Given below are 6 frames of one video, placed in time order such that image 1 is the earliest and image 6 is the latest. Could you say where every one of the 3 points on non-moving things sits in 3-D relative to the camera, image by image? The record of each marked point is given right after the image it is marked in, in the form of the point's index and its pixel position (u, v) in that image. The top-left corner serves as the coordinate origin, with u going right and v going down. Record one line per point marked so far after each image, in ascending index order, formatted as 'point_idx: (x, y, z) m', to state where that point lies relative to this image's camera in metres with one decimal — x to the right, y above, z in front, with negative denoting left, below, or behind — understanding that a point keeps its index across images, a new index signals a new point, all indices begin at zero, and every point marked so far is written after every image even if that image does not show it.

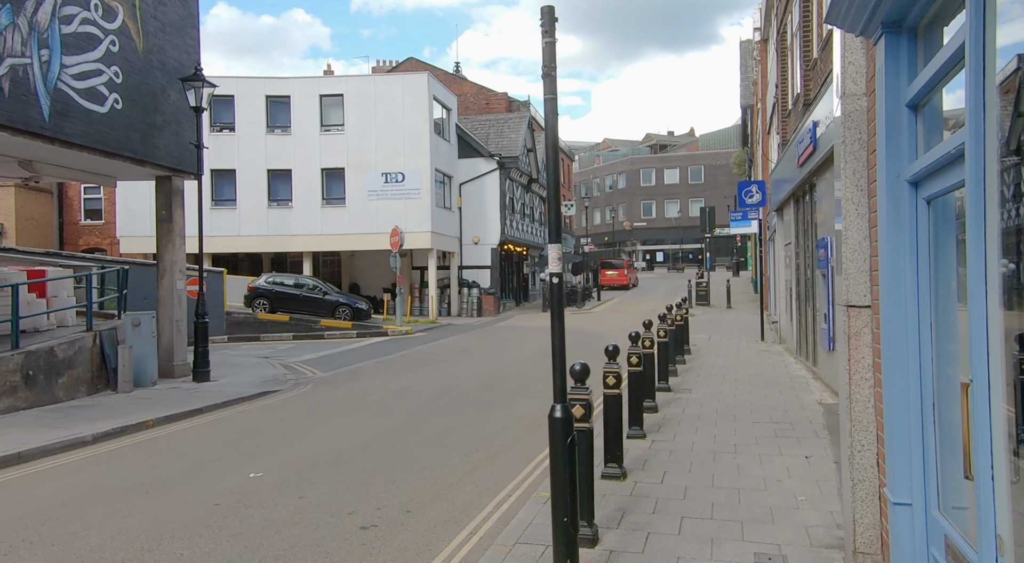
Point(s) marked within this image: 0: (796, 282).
0: (+5.2, 0.0, +14.3) m
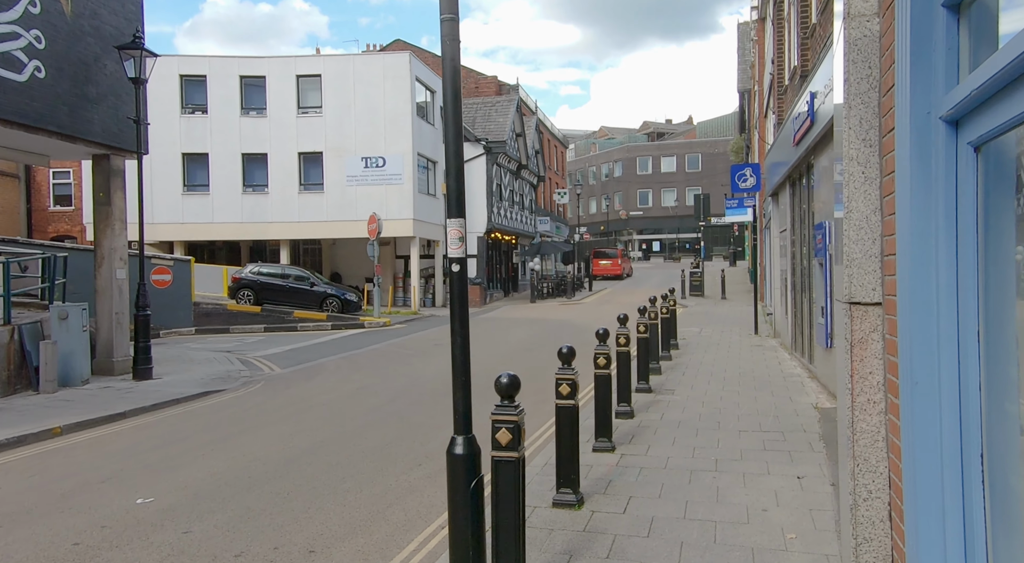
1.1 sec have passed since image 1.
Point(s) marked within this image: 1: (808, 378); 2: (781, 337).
0: (+4.8, +0.2, +13.2) m
1: (+4.0, -1.3, +10.5) m
2: (+5.1, -1.1, +14.7) m
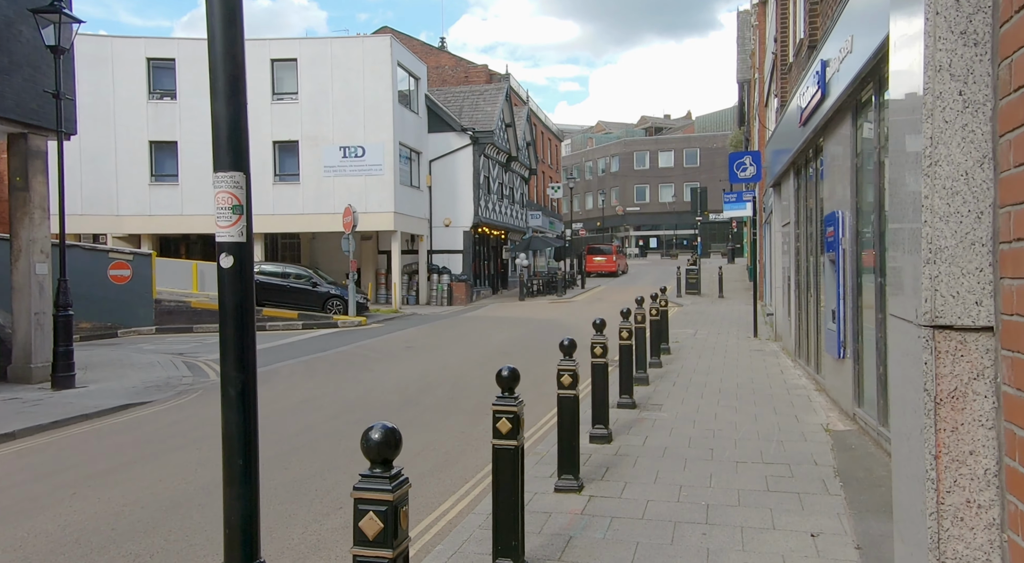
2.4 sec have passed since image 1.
0: (+4.4, +0.2, +11.9) m
1: (+3.6, -1.3, +9.2) m
2: (+4.7, -1.0, +13.4) m
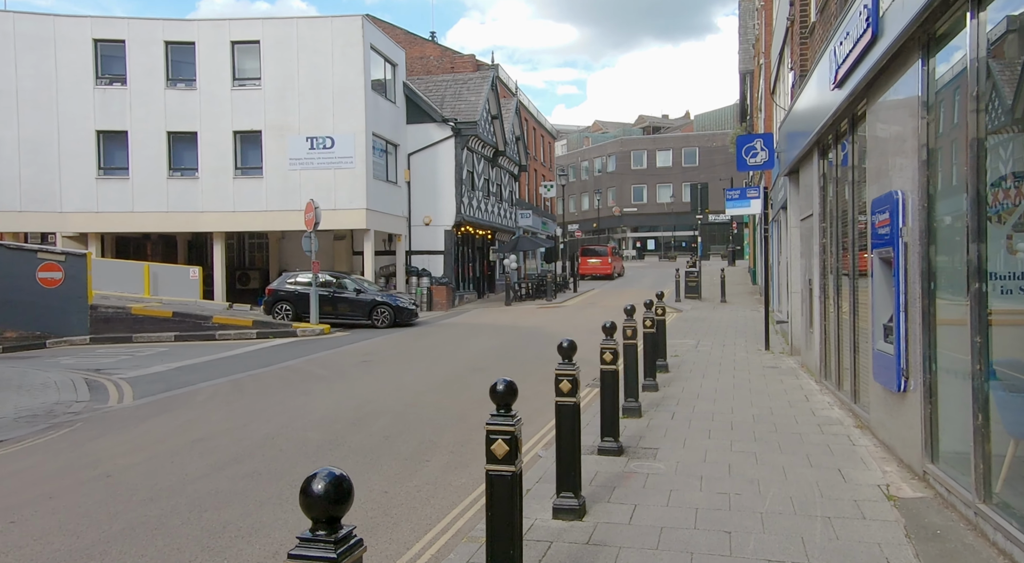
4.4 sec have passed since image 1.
0: (+3.9, +0.1, +9.9) m
1: (+3.1, -1.3, +7.1) m
2: (+4.2, -1.1, +11.3) m
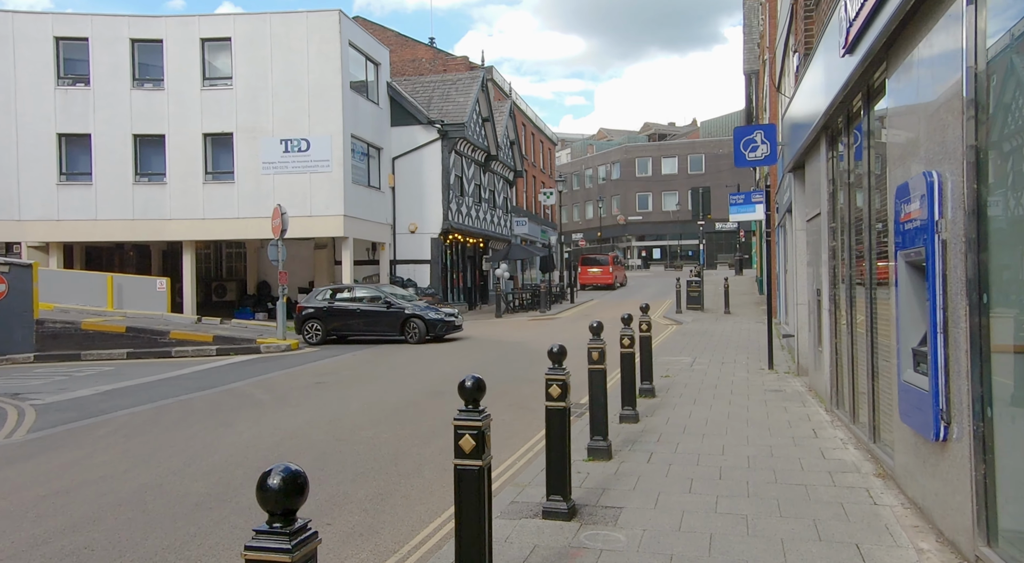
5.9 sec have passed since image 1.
0: (+3.5, 0.0, +8.4) m
1: (+2.6, -1.4, +5.6) m
2: (+3.8, -1.2, +9.8) m
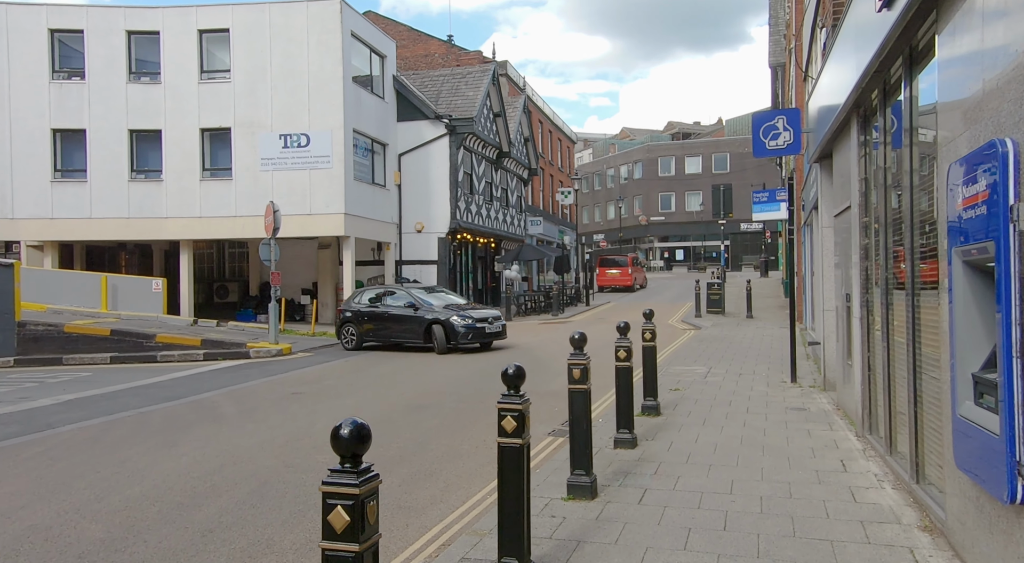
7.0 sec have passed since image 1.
0: (+3.3, 0.0, +7.2) m
1: (+2.4, -1.4, +4.5) m
2: (+3.6, -1.3, +8.7) m
